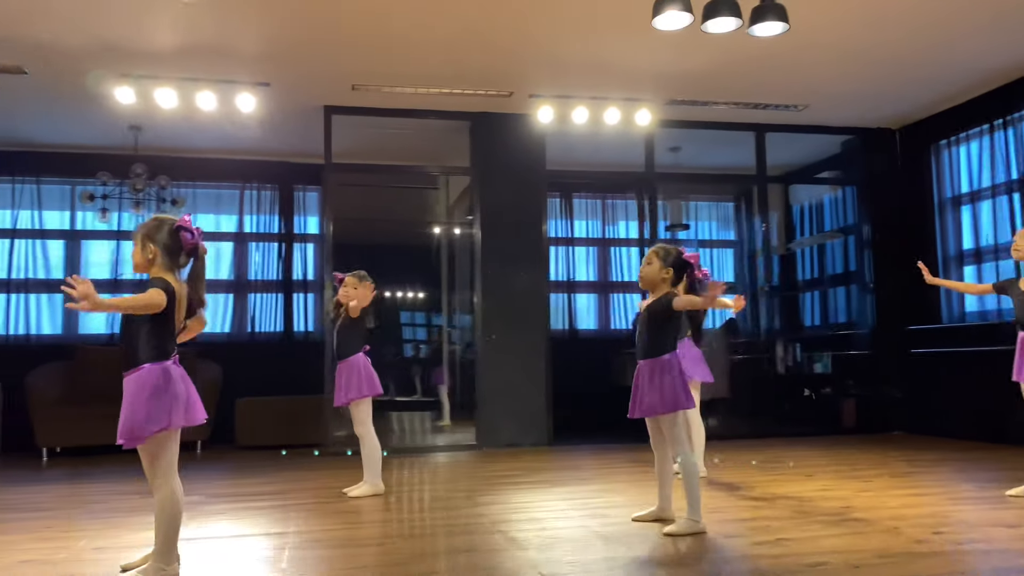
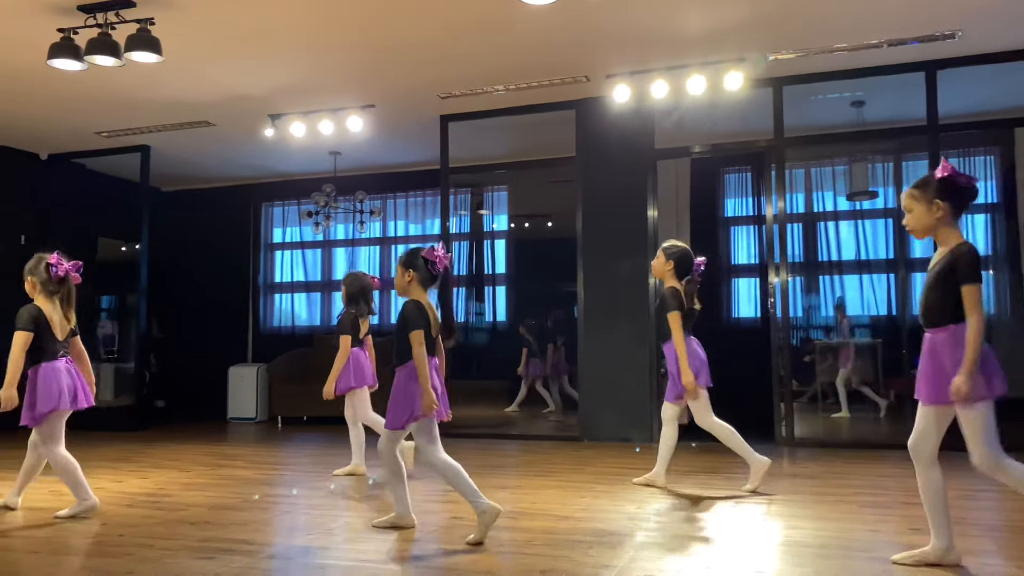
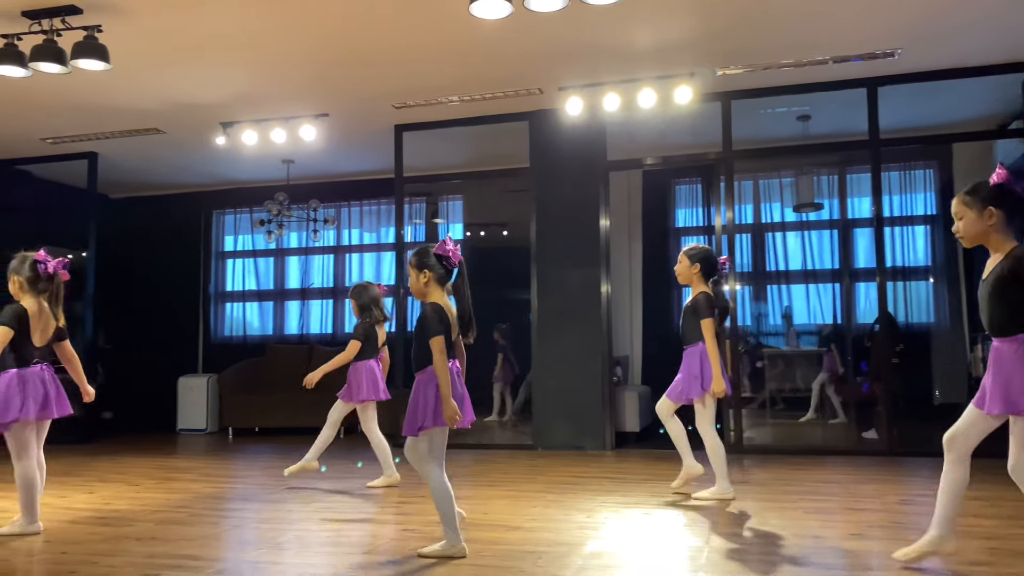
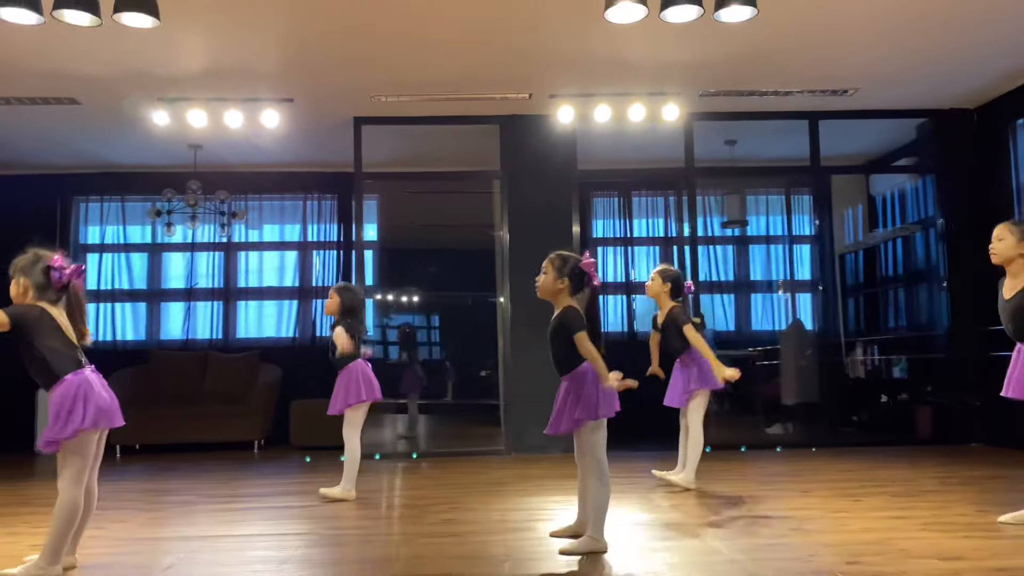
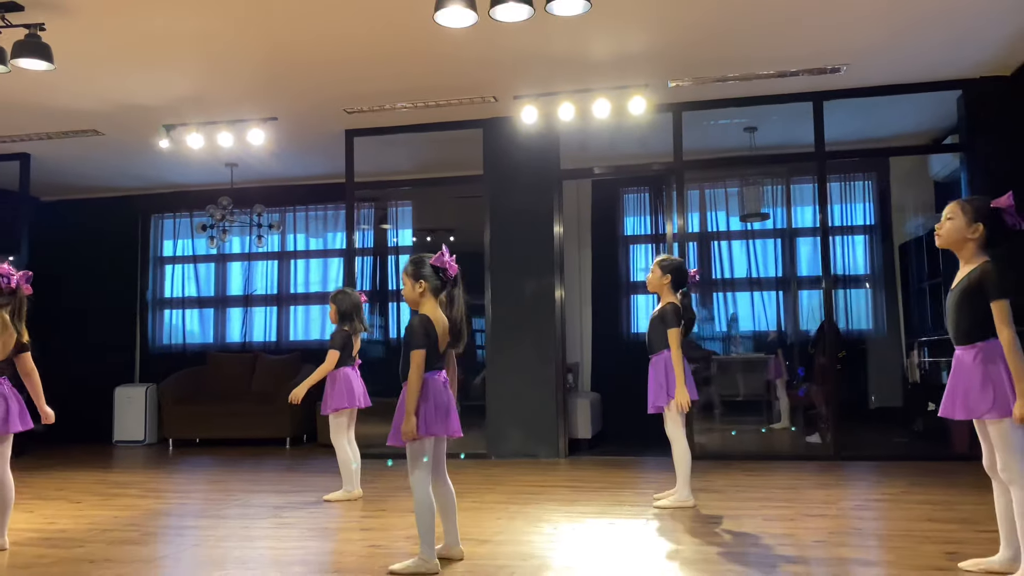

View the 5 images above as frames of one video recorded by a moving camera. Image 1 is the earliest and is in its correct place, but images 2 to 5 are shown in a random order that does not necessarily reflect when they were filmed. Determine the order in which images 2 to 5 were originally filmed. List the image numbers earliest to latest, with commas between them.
4, 5, 3, 2
